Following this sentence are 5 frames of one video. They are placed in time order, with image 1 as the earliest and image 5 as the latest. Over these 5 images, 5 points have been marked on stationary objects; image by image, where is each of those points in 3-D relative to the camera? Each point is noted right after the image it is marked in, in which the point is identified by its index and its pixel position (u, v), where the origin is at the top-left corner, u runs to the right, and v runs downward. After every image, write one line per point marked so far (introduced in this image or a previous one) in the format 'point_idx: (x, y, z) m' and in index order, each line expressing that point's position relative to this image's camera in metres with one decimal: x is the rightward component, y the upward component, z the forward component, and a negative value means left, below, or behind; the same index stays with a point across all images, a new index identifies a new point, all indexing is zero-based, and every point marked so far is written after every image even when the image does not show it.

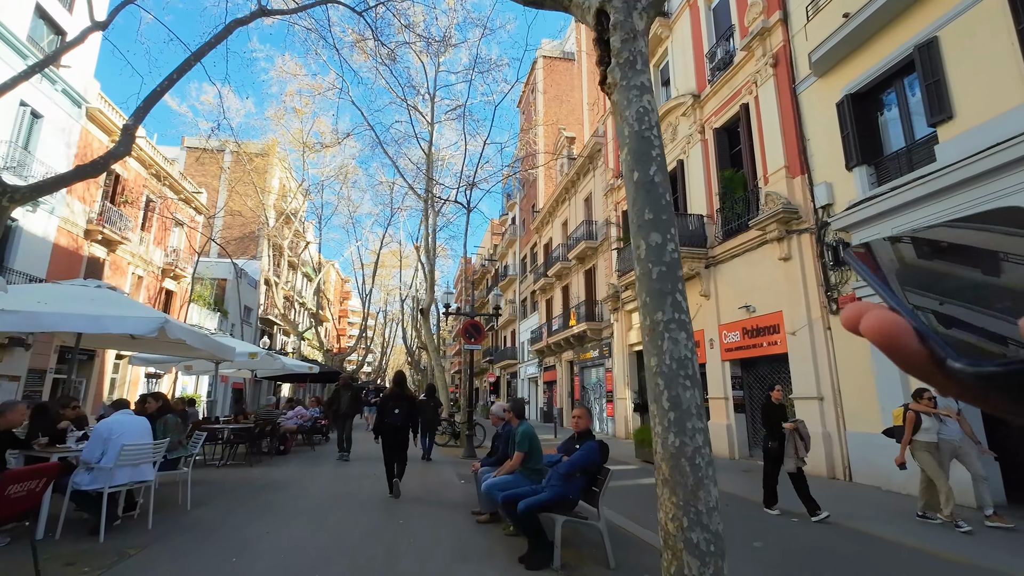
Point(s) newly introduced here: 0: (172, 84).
0: (-5.6, +3.4, +8.1) m
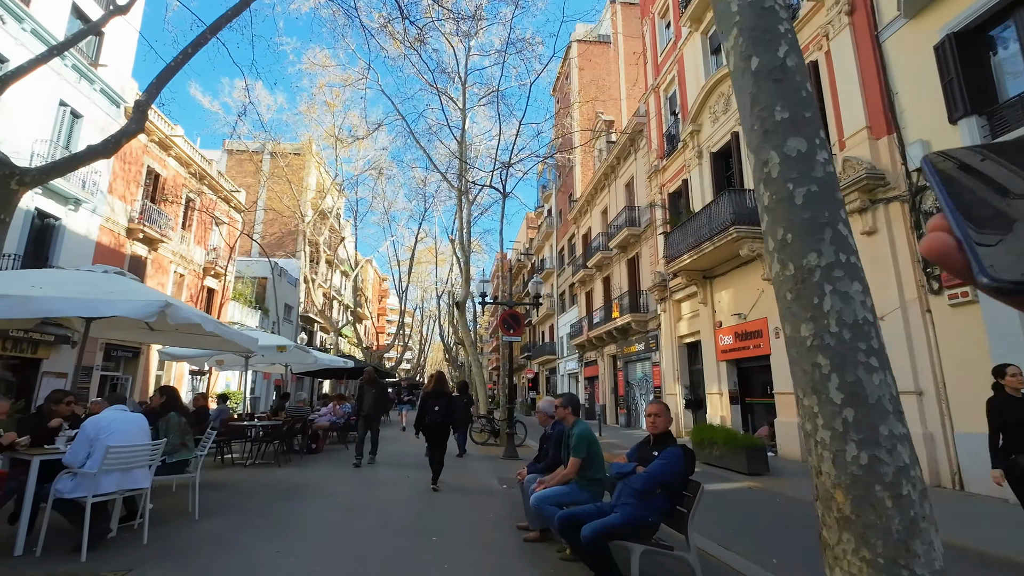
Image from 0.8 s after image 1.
0: (-5.0, +3.6, +7.5) m
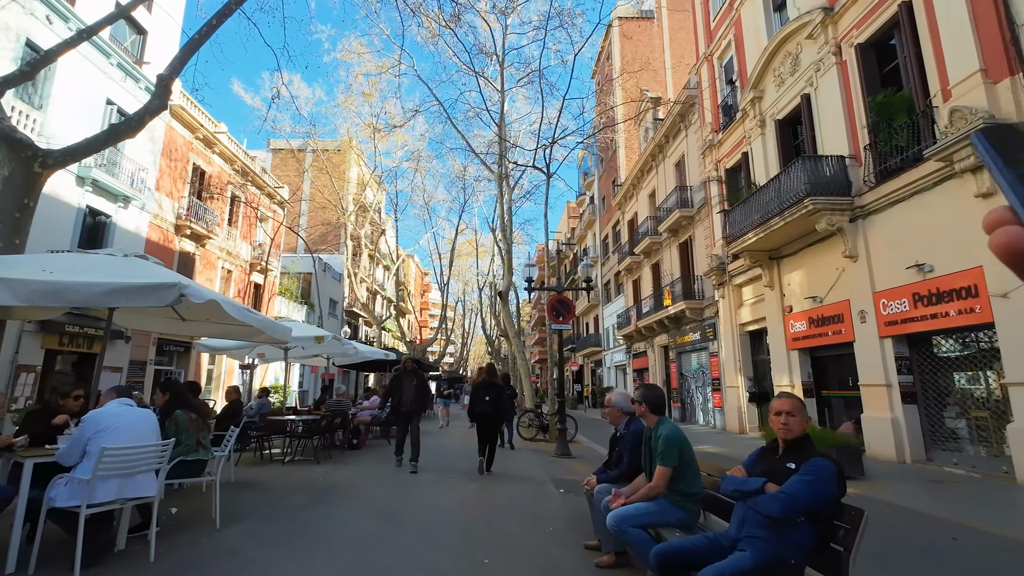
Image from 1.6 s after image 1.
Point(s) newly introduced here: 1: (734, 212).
0: (-4.4, +3.8, +7.1) m
1: (+6.5, +2.2, +14.2) m
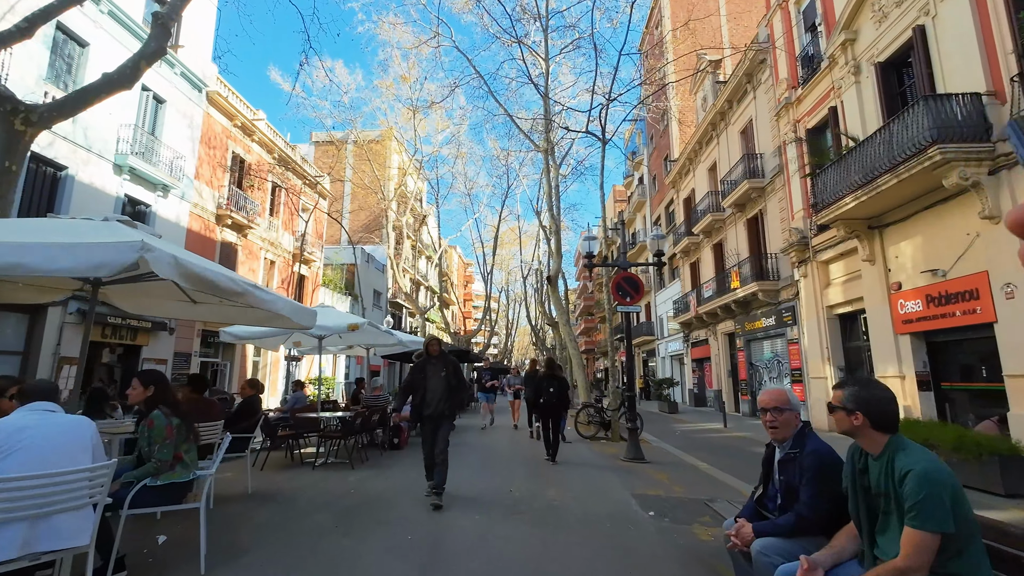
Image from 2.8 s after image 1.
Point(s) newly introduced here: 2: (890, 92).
0: (-3.7, +4.0, +6.0) m
1: (+7.8, +2.8, +12.2) m
2: (+8.7, +4.5, +11.2) m
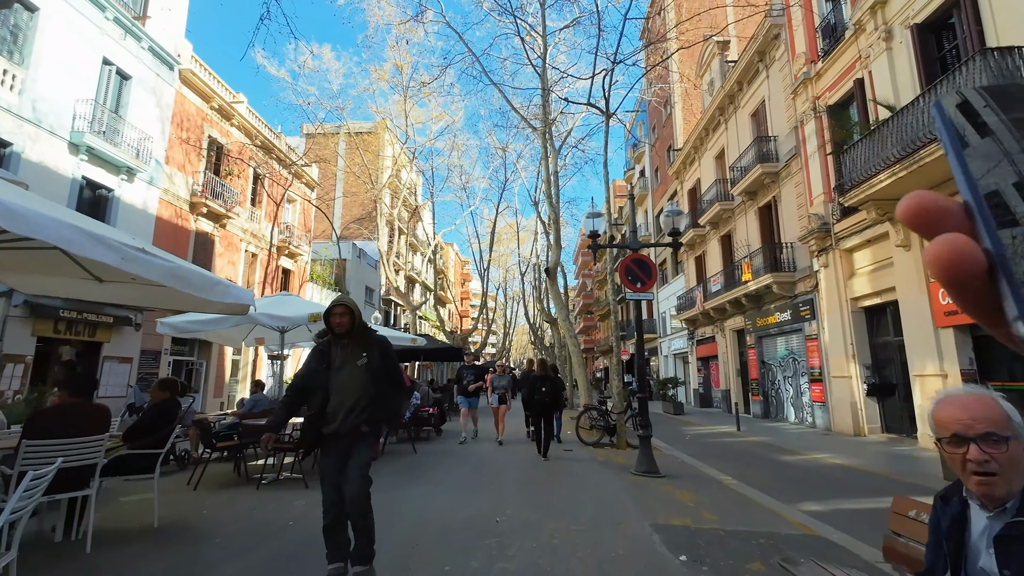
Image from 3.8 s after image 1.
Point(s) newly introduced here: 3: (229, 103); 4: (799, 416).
0: (-3.8, +4.3, +4.8) m
1: (+7.7, +3.1, +11.0) m
2: (+8.6, +4.8, +10.0) m
3: (-10.9, +7.1, +18.7) m
4: (+8.8, -3.9, +14.9) m
